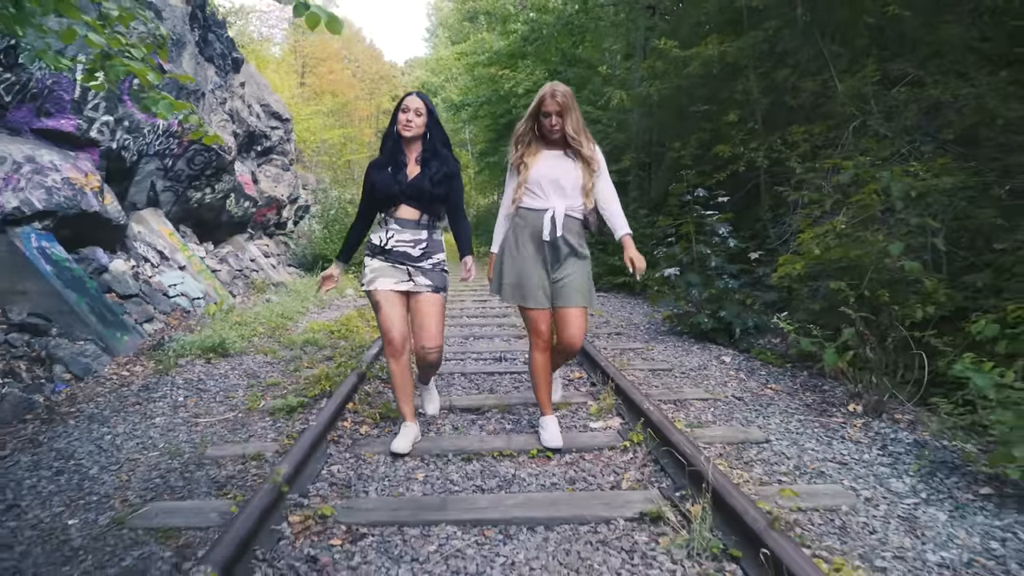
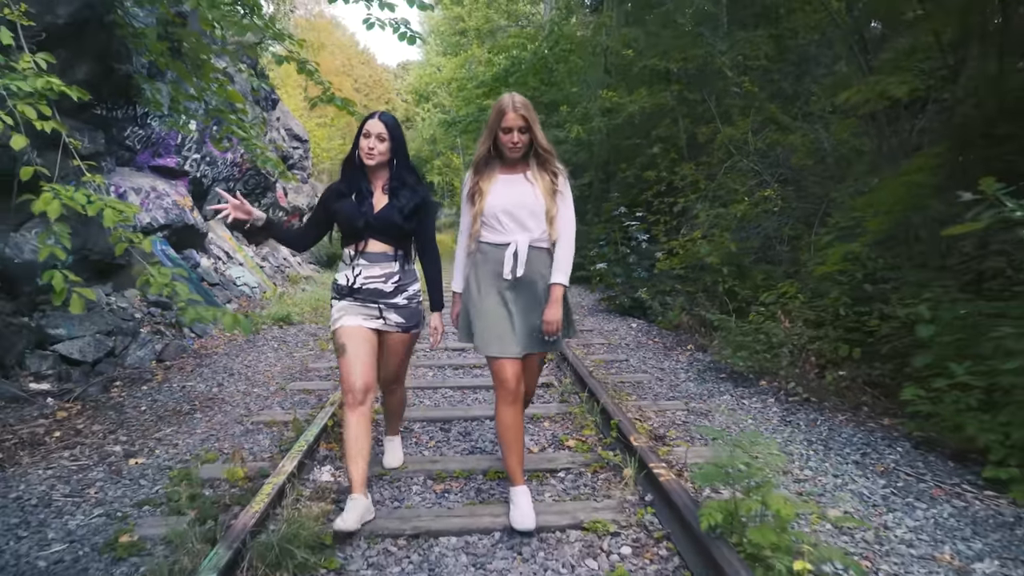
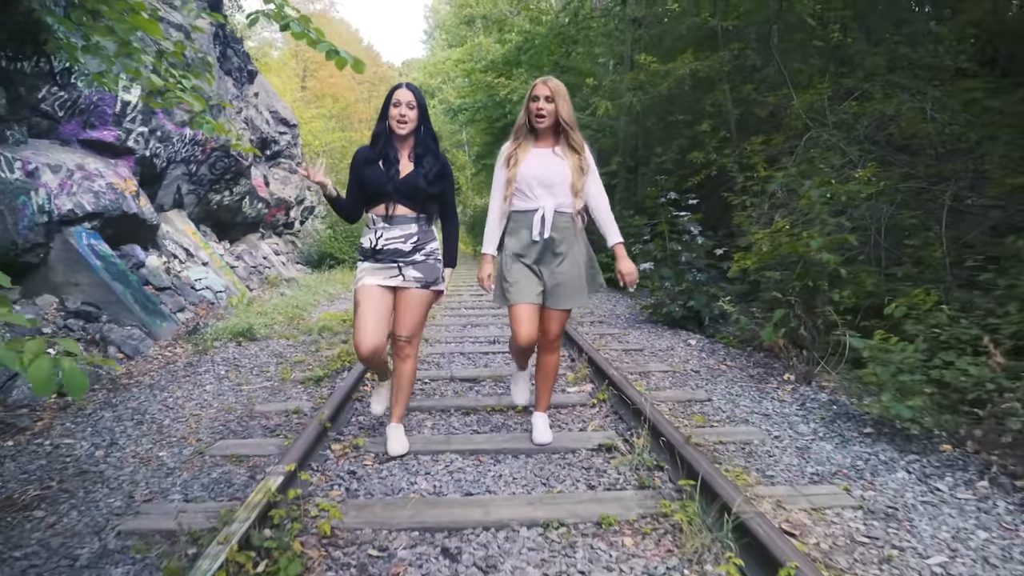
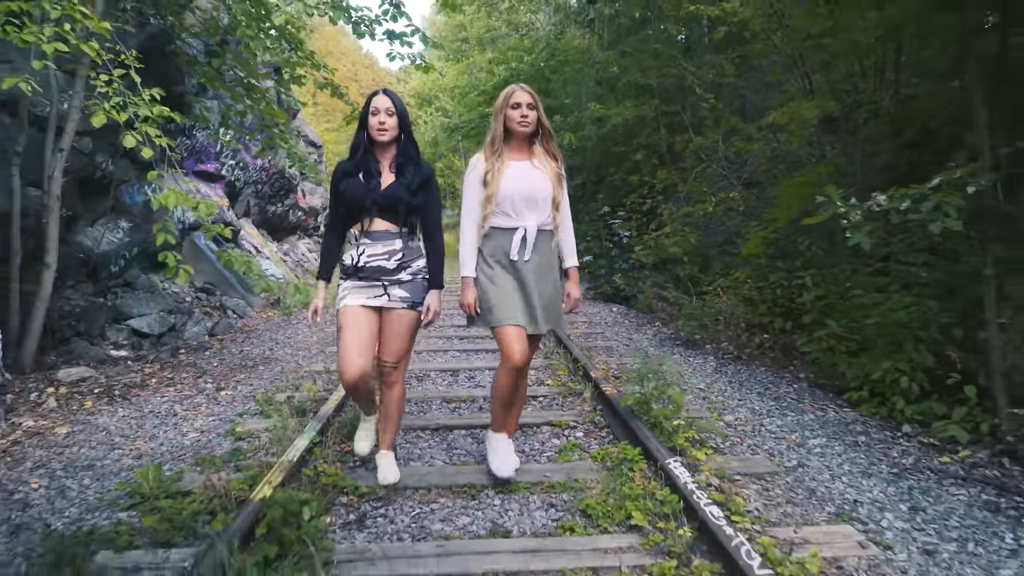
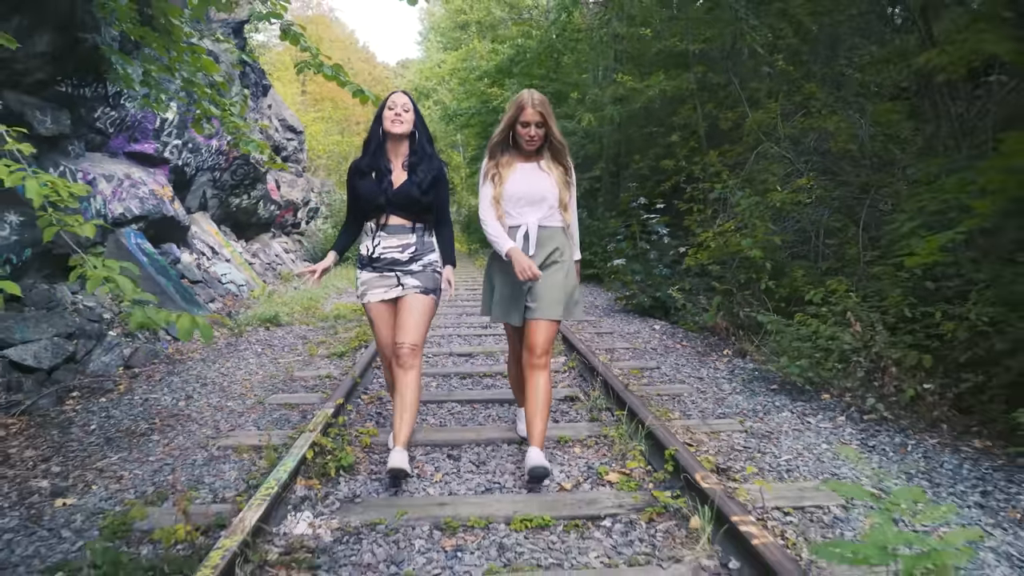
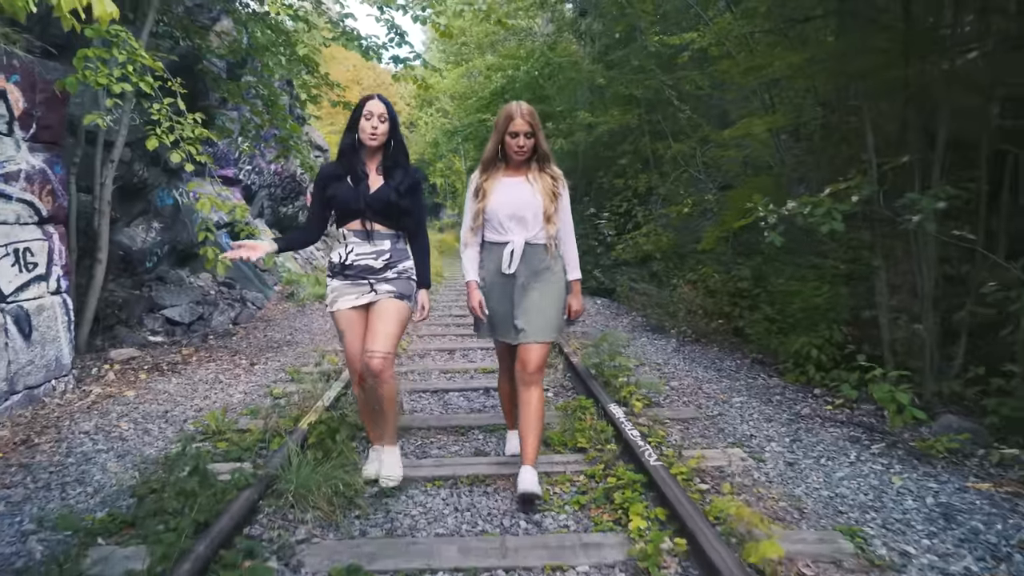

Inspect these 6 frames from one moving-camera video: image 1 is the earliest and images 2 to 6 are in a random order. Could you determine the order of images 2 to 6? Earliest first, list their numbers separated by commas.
3, 5, 2, 4, 6
